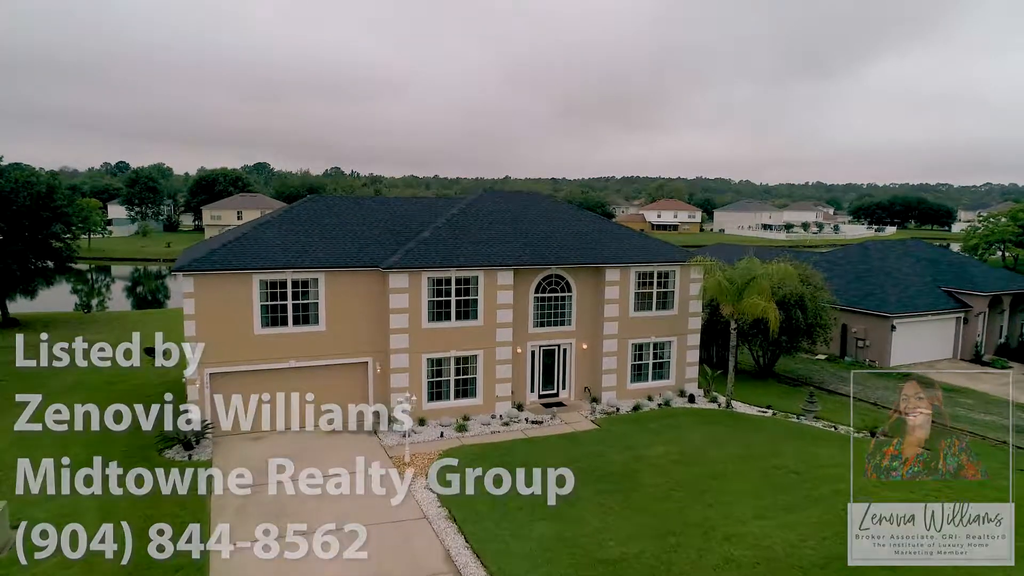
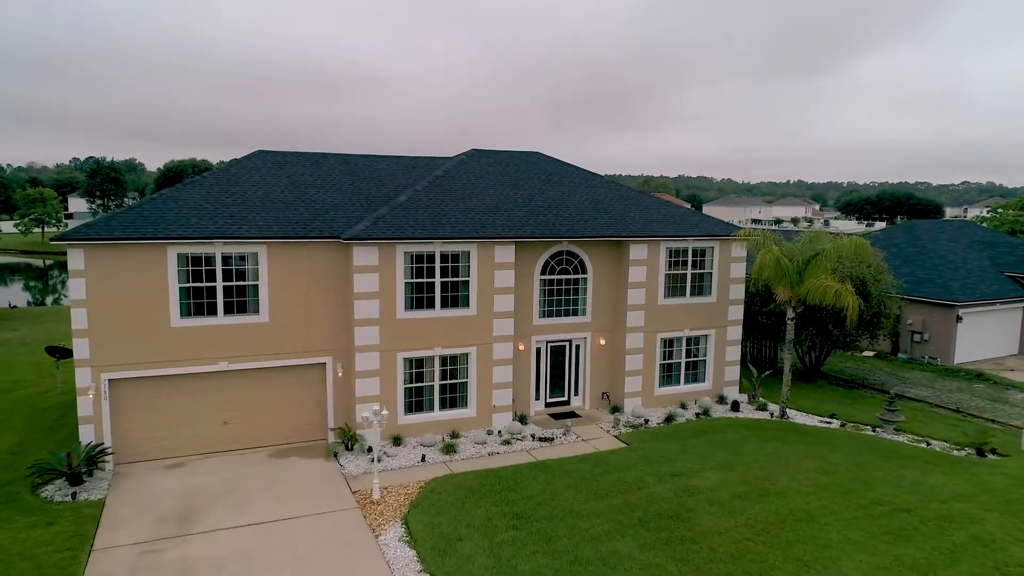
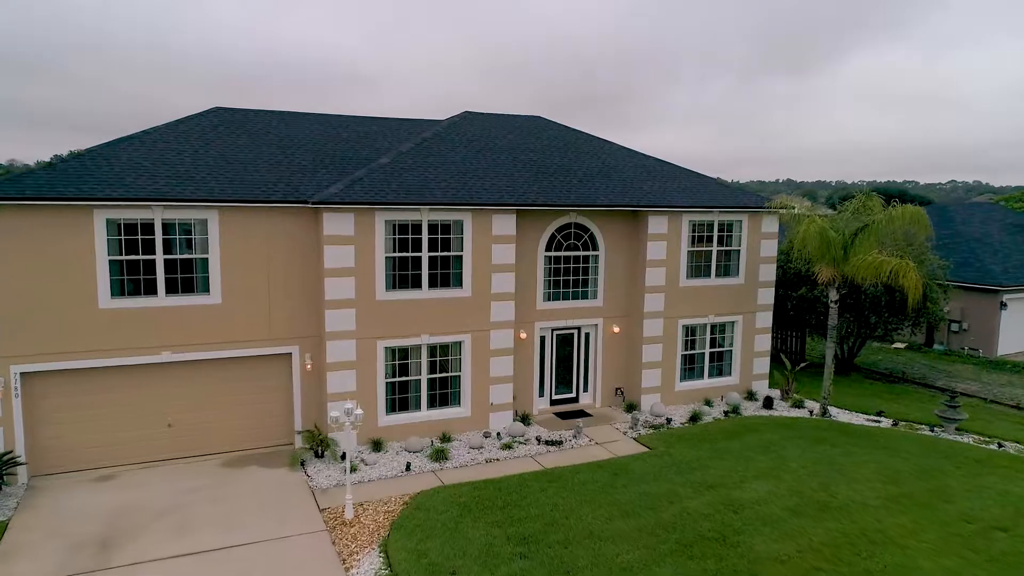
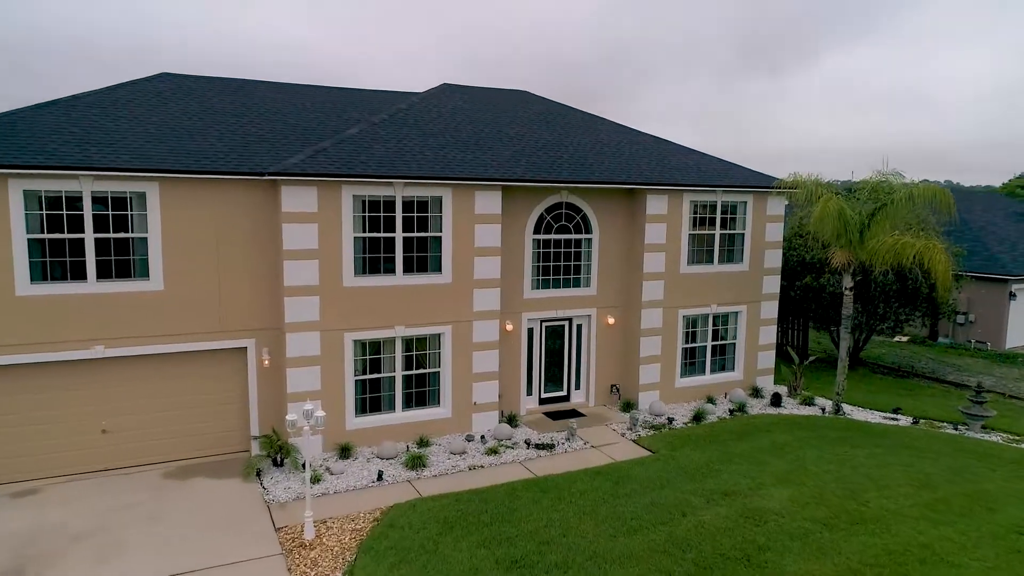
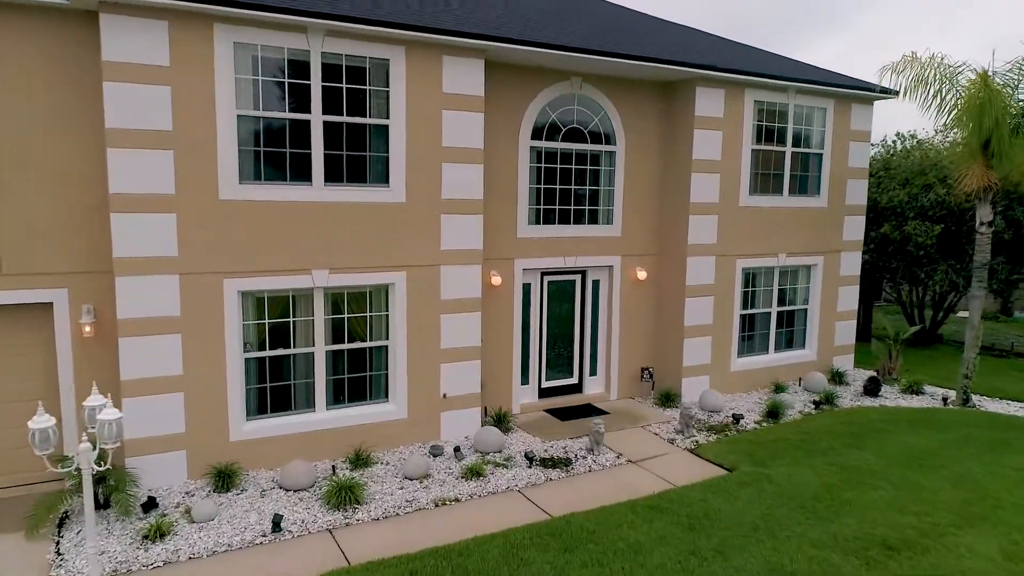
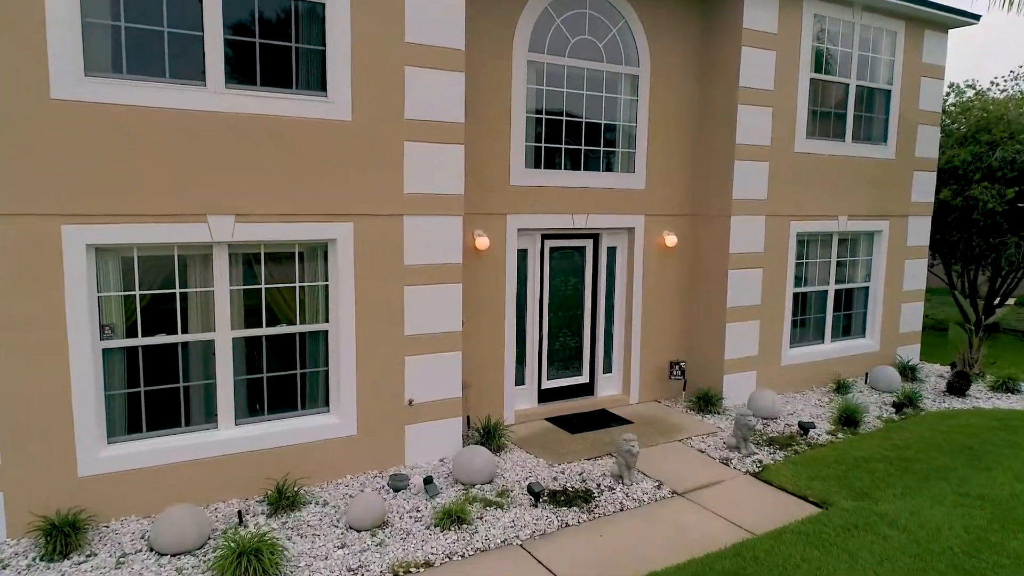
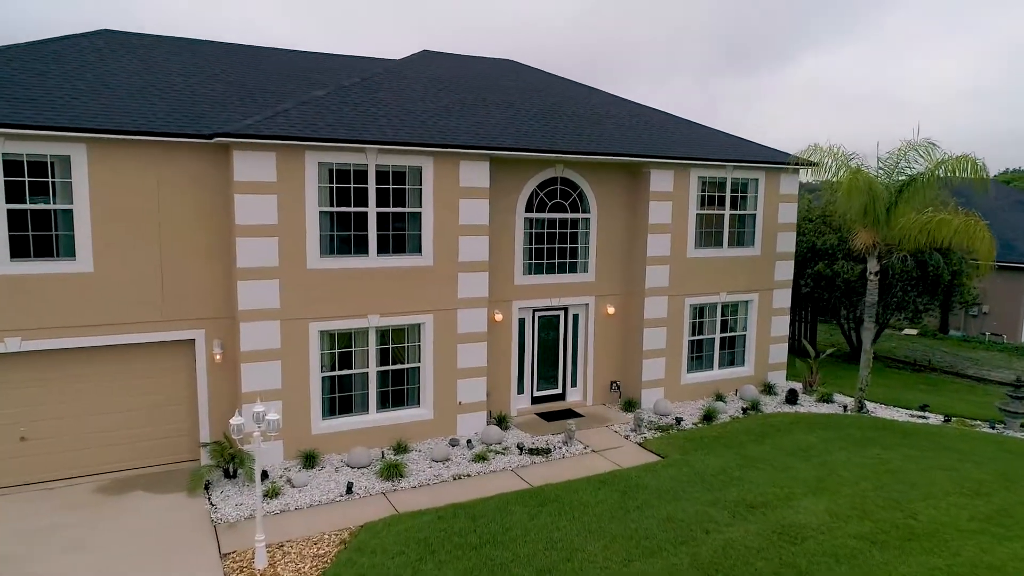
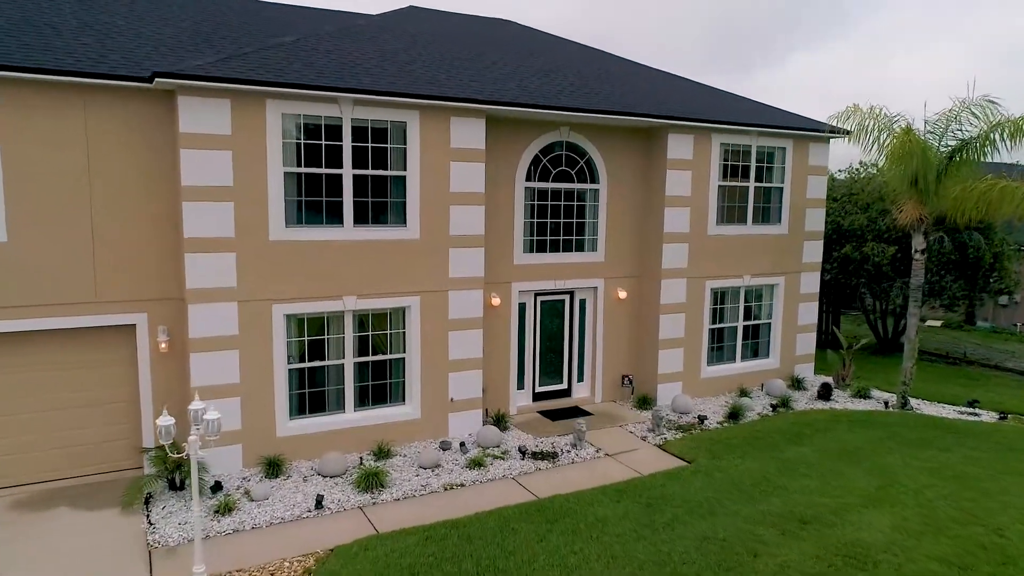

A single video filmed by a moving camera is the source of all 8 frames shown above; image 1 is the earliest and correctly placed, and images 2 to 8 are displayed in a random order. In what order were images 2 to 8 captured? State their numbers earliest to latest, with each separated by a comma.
2, 3, 4, 7, 8, 5, 6
